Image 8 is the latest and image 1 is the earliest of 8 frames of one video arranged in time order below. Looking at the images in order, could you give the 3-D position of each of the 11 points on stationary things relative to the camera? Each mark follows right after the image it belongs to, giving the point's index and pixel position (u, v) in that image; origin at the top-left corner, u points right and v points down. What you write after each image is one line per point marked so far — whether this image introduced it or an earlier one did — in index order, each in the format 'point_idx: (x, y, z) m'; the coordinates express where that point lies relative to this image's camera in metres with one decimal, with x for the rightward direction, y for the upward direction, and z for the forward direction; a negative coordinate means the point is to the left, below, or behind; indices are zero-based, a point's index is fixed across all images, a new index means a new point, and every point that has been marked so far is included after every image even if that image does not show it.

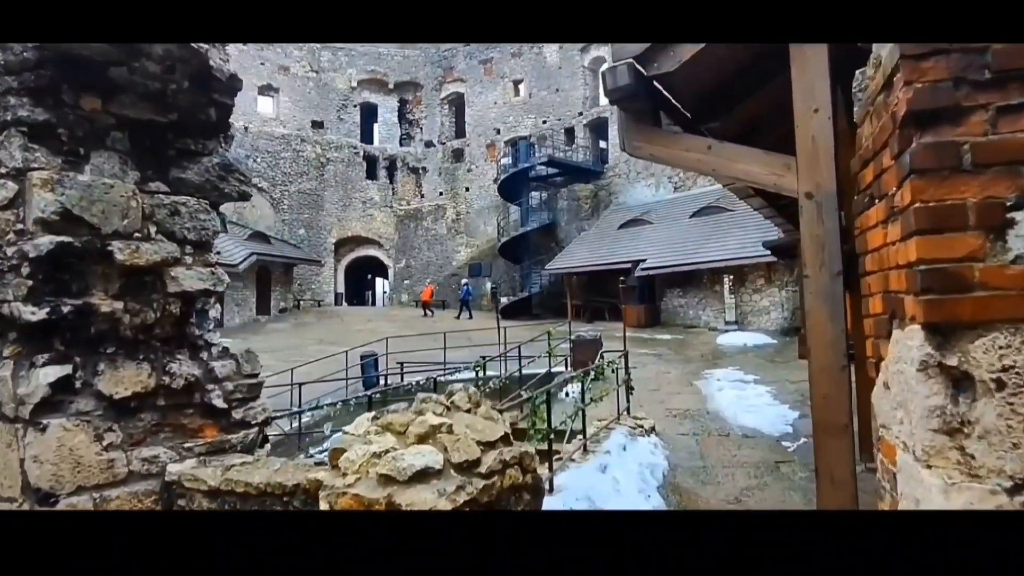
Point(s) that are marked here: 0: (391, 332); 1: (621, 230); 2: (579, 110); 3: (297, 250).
0: (-2.4, -0.9, +13.2) m
1: (+2.6, +1.4, +15.9) m
2: (+1.9, +5.2, +19.0) m
3: (-5.9, +1.0, +18.0) m
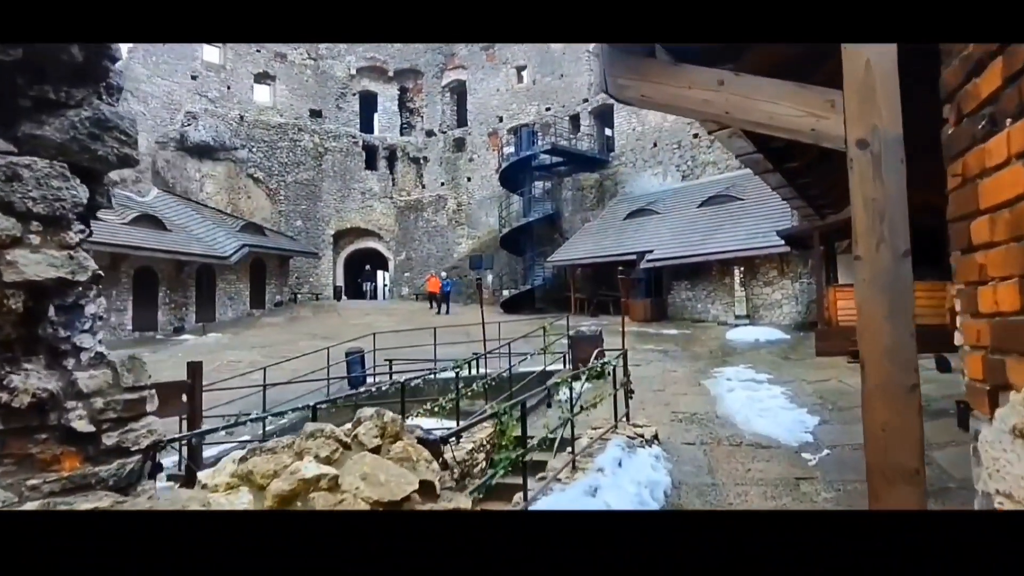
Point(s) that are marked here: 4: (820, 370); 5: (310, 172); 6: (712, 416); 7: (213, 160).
0: (-2.4, -0.7, +12.7) m
1: (+2.7, +1.6, +15.3) m
2: (+2.0, +5.4, +18.4) m
3: (-5.9, +1.2, +17.5) m
4: (+3.1, -0.8, +6.7) m
5: (-5.9, +3.4, +19.2) m
6: (+1.6, -1.0, +5.2) m
7: (-7.6, +3.2, +16.7) m
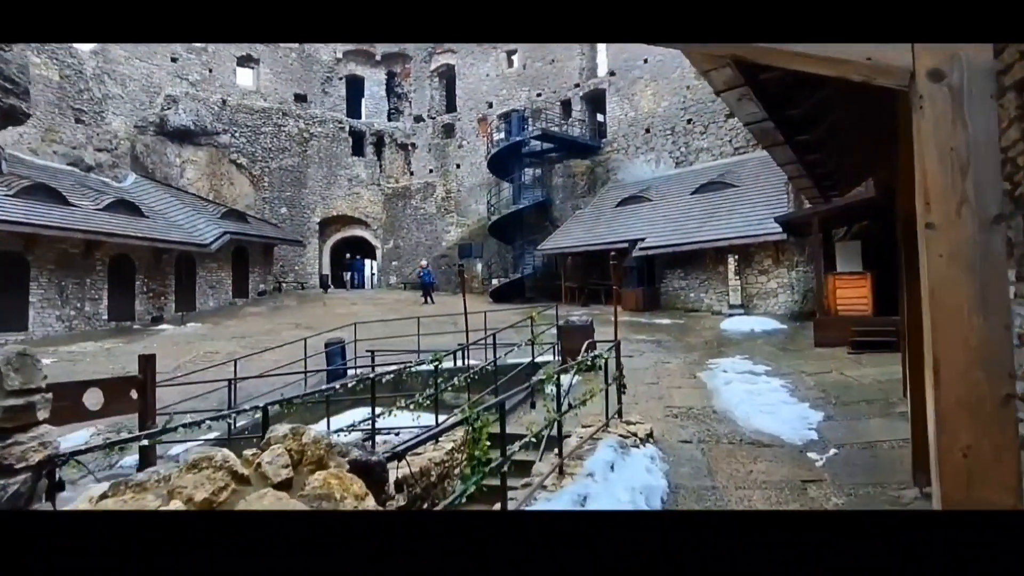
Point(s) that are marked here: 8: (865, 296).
0: (-2.6, -0.5, +12.3) m
1: (+2.4, +1.9, +15.0) m
2: (+1.7, +5.7, +18.0) m
3: (-6.1, +1.5, +17.1) m
4: (+3.0, -0.7, +6.4) m
5: (-6.2, +3.7, +18.8) m
6: (+1.5, -0.9, +4.9) m
7: (-7.8, +3.5, +16.2) m
8: (+3.9, -0.1, +7.3) m
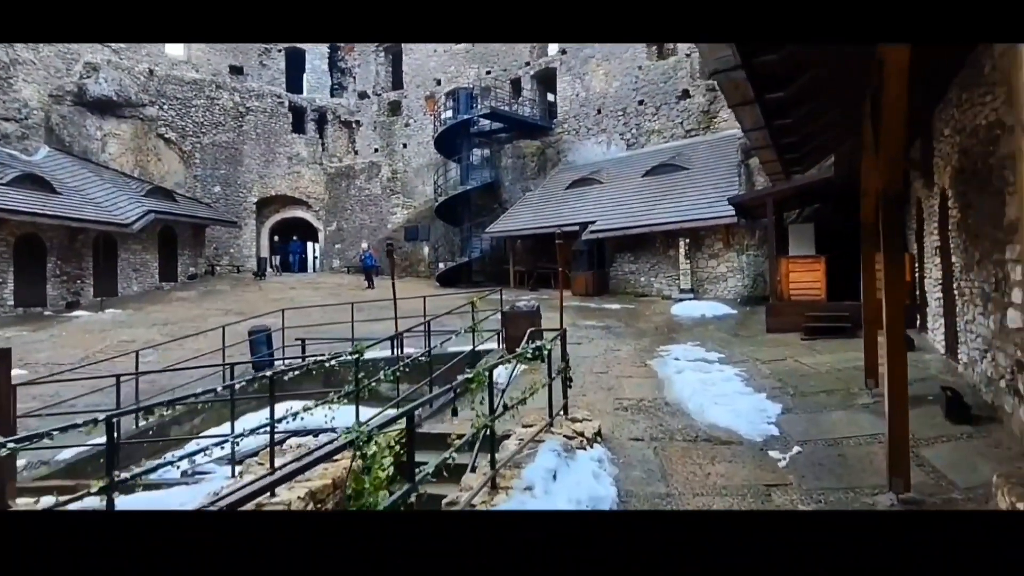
0: (-3.6, -0.2, +11.6) m
1: (+1.2, +2.2, +14.6) m
2: (+0.4, +6.1, +17.4) m
3: (-7.4, +1.9, +16.0) m
4: (+2.5, -0.6, +6.2) m
5: (-7.6, +4.2, +17.7) m
6: (+1.0, -0.8, +4.6) m
7: (-9.1, +3.9, +15.0) m
8: (+3.3, +0.1, +7.1) m
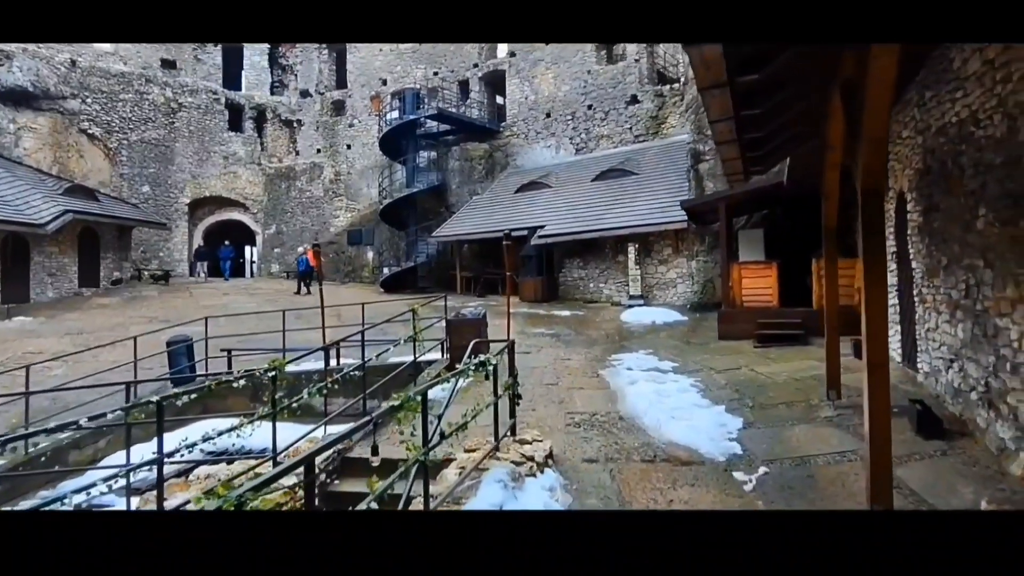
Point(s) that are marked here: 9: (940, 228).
0: (-4.5, -0.3, +10.9) m
1: (+0.1, +2.1, +14.3) m
2: (-1.0, +5.9, +17.1) m
3: (-8.7, +1.8, +15.1) m
4: (+2.0, -0.6, +6.0) m
5: (-9.0, +4.0, +16.7) m
6: (+0.7, -0.8, +4.2) m
7: (-10.2, +3.8, +13.9) m
8: (+2.7, 0.0, +7.0) m
9: (+2.3, +0.3, +3.6) m
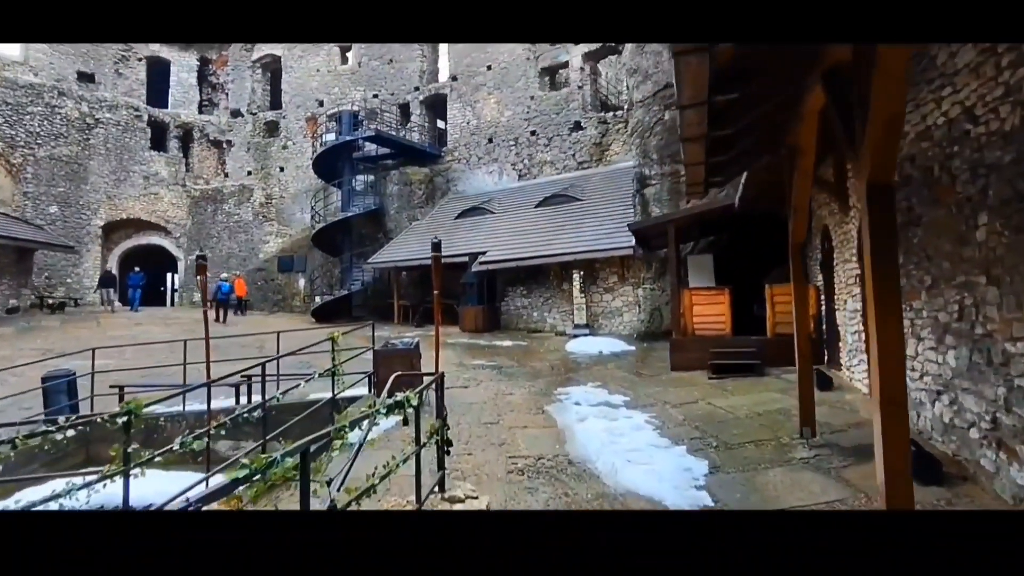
0: (-5.5, -0.7, +9.9) m
1: (-1.2, +1.5, +13.8) m
2: (-2.5, +5.2, +16.7) m
3: (-10.0, +1.2, +13.8) m
4: (+1.4, -0.9, +5.5) m
5: (-10.4, +3.3, +15.5) m
6: (+0.3, -1.0, +3.7) m
7: (-11.4, +3.3, +12.6) m
8: (+2.1, -0.2, +6.6) m
9: (+2.0, +0.2, +3.2) m
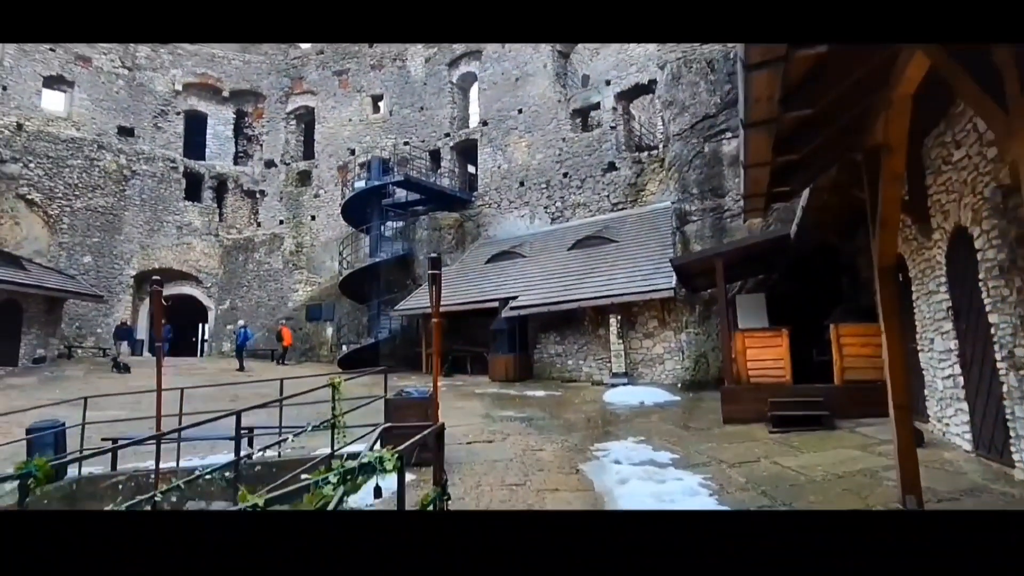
0: (-5.0, -1.4, +9.5) m
1: (-0.5, +0.5, +13.3) m
2: (-1.7, +4.0, +16.5) m
3: (-9.3, +0.2, +13.7) m
4: (+1.6, -1.2, +4.8) m
5: (-9.7, +2.2, +15.6) m
6: (+0.4, -1.1, +3.0) m
7: (-10.8, +2.3, +12.8) m
8: (+2.4, -0.6, +5.9) m
9: (+2.1, +0.1, +2.5) m
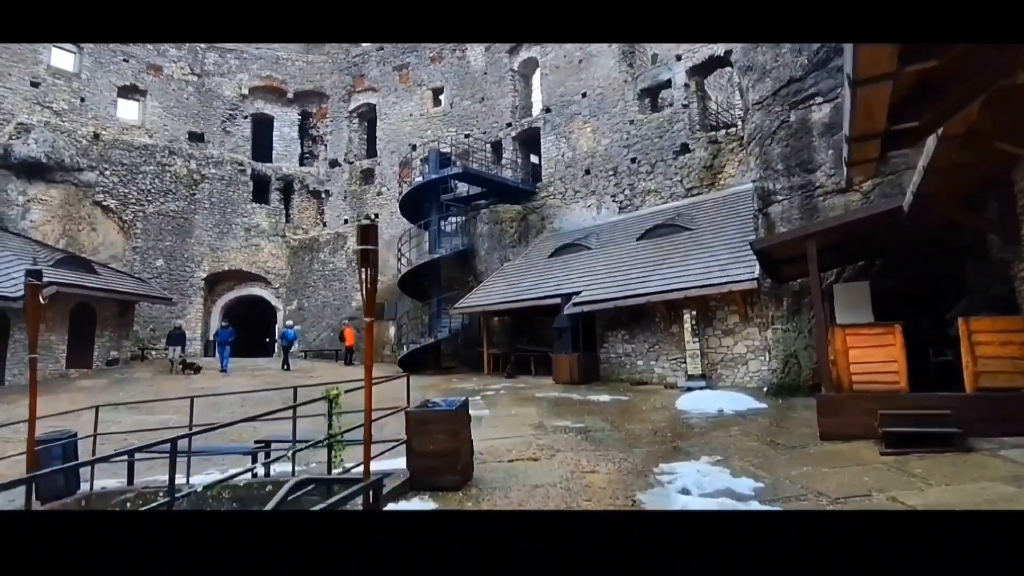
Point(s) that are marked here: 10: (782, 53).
0: (-4.1, -1.5, +9.3) m
1: (+0.8, +0.6, +12.5) m
2: (-0.1, +4.1, +15.8) m
3: (-7.9, +0.1, +14.0) m
4: (+1.9, -1.1, +3.8) m
5: (-8.1, +2.1, +15.9) m
6: (+0.5, -1.1, +2.2) m
7: (-9.6, +2.2, +13.2) m
8: (+2.8, -0.5, +4.8) m
9: (+2.1, +0.2, +1.5) m
10: (+3.5, +3.0, +8.4) m
